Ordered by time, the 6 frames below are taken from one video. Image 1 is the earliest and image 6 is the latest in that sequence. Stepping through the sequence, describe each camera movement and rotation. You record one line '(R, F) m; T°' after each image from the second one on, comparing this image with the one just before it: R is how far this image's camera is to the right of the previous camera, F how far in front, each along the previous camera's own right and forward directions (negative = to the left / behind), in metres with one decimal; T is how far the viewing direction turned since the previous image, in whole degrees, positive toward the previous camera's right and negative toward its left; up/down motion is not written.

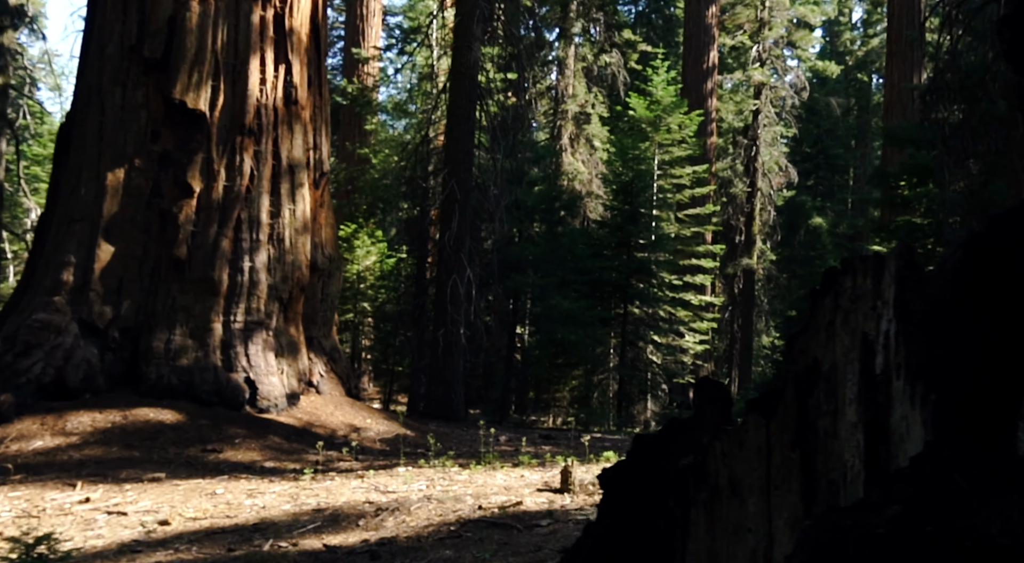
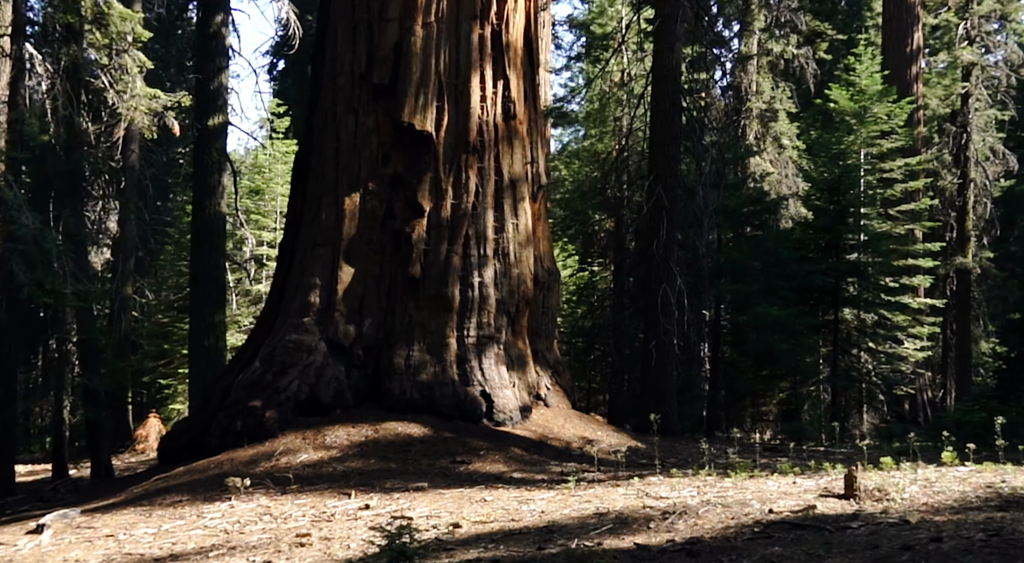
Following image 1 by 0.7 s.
(-1.2, -0.3) m; -4°
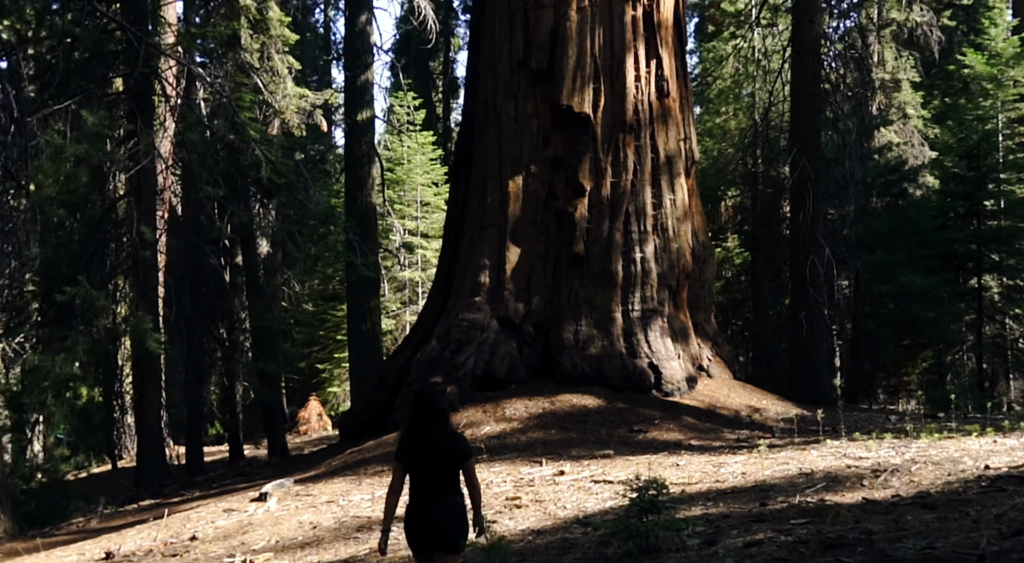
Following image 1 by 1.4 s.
(-1.1, -0.4) m; -2°
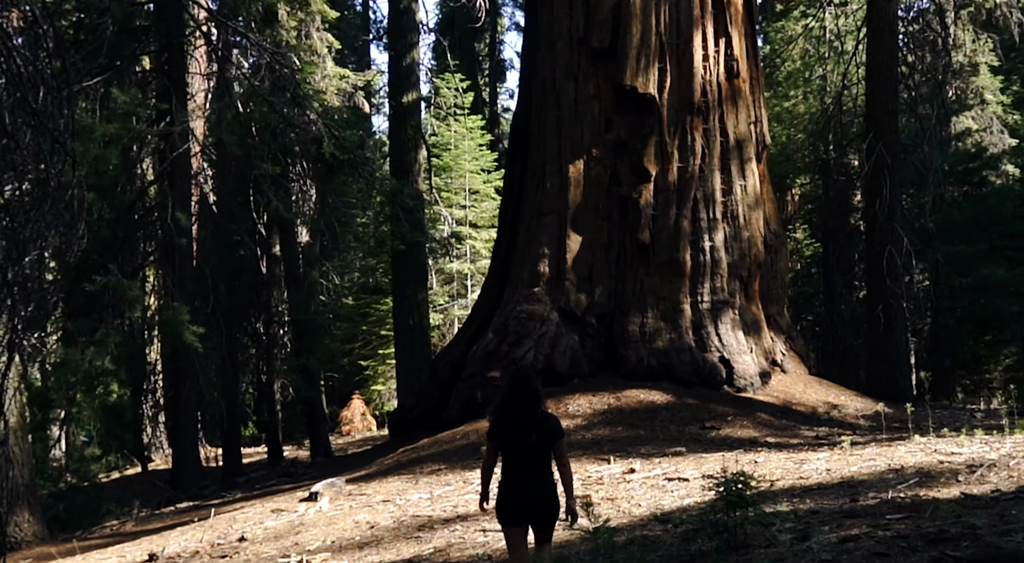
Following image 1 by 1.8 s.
(-0.1, +0.8) m; -2°
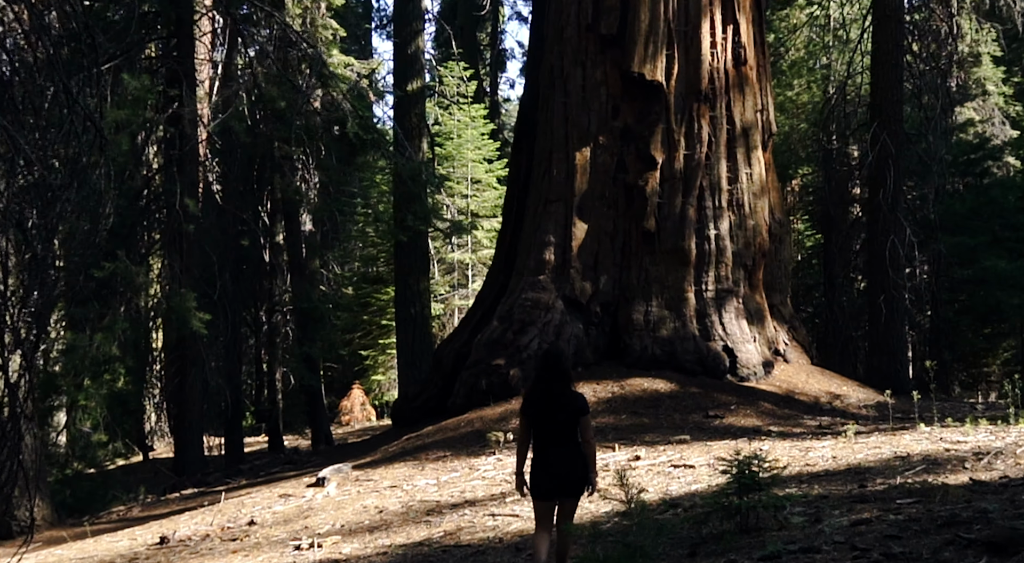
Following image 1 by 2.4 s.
(-0.1, 0.0) m; 0°
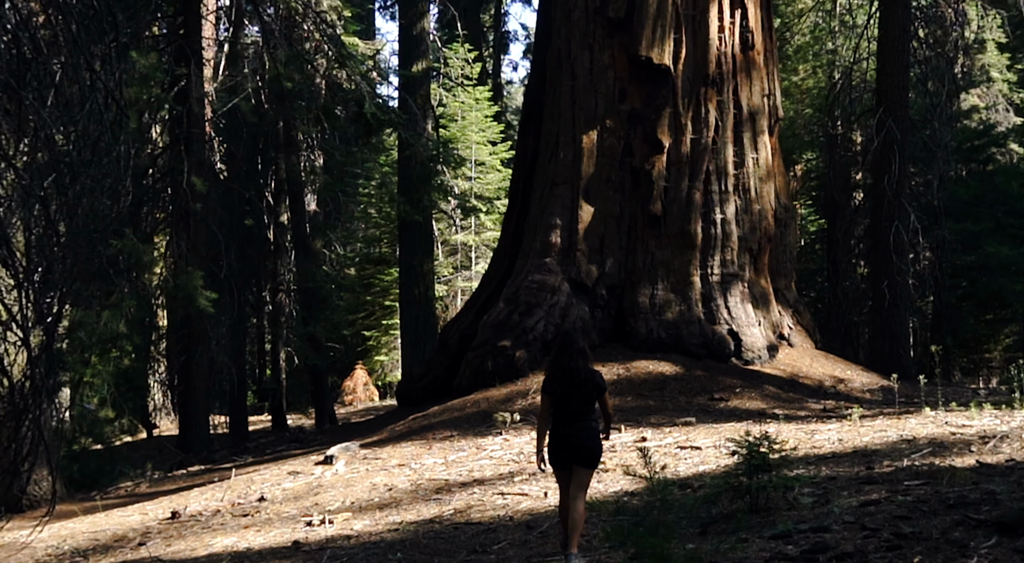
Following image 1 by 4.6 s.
(-0.1, -0.1) m; 0°
